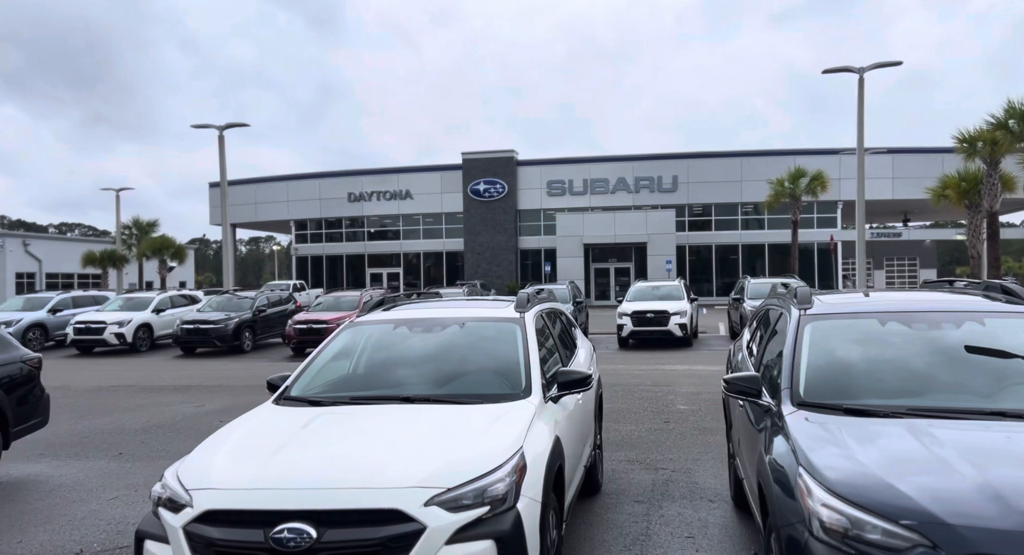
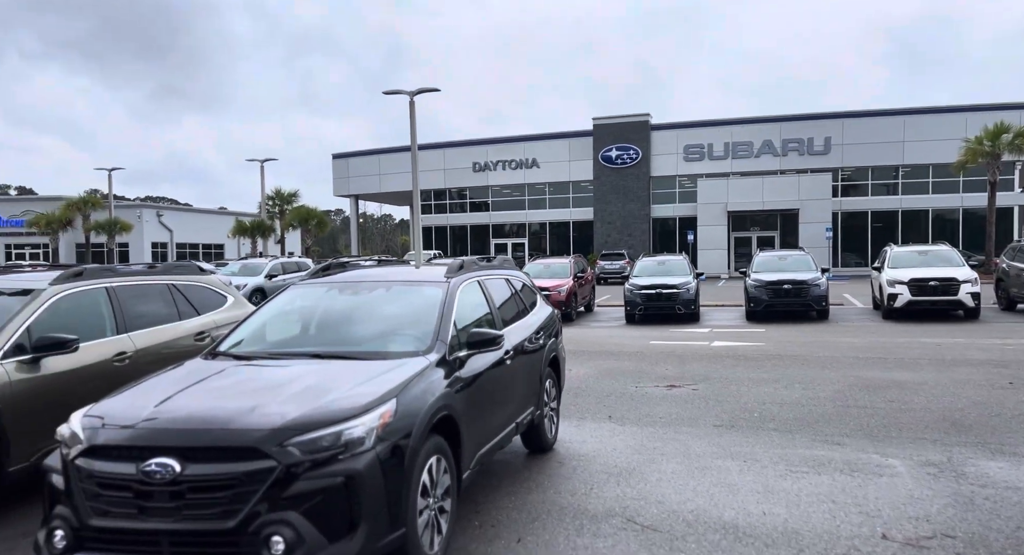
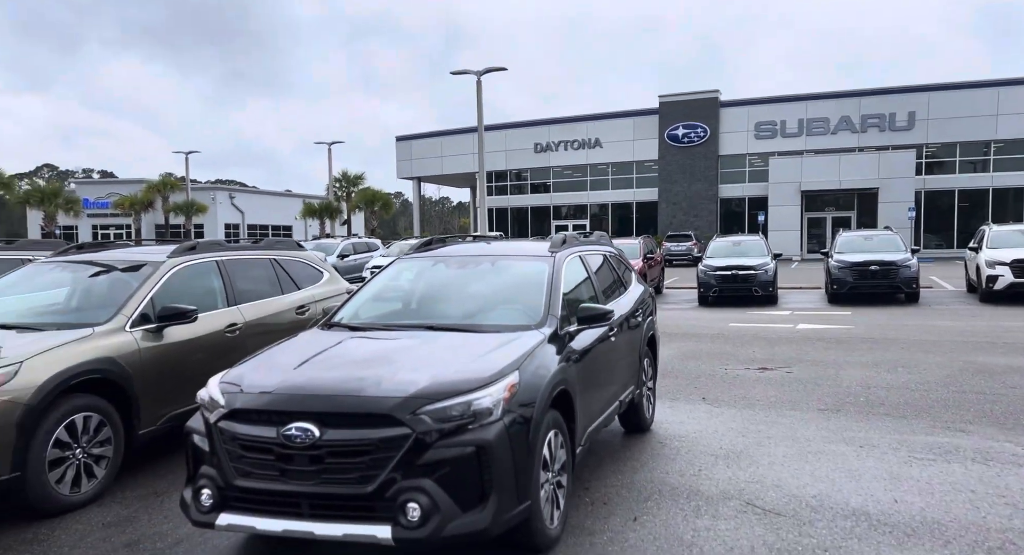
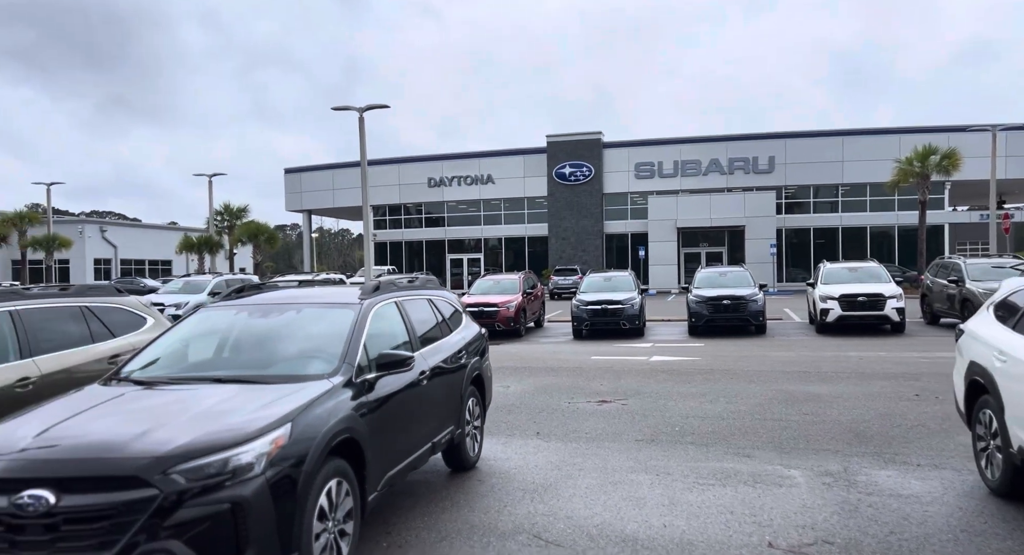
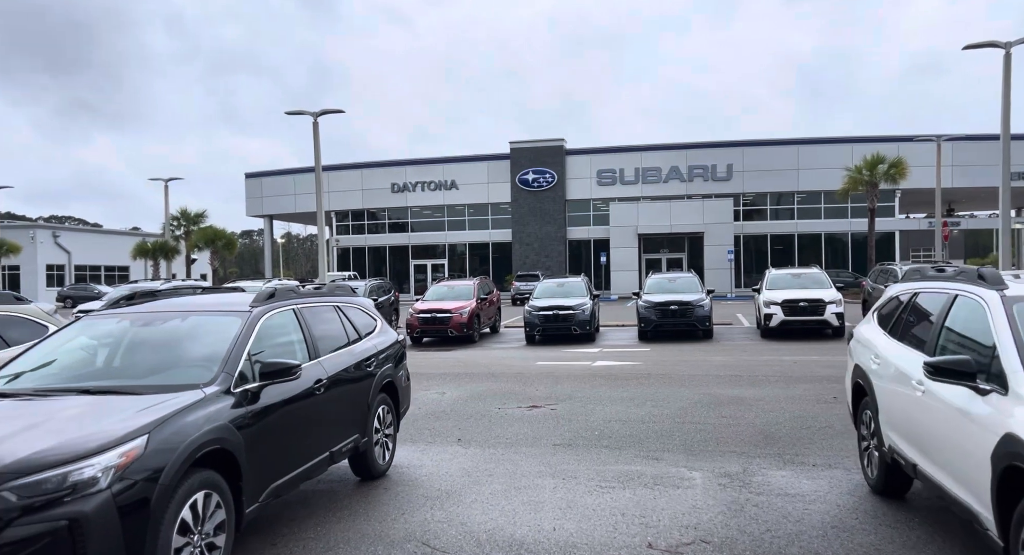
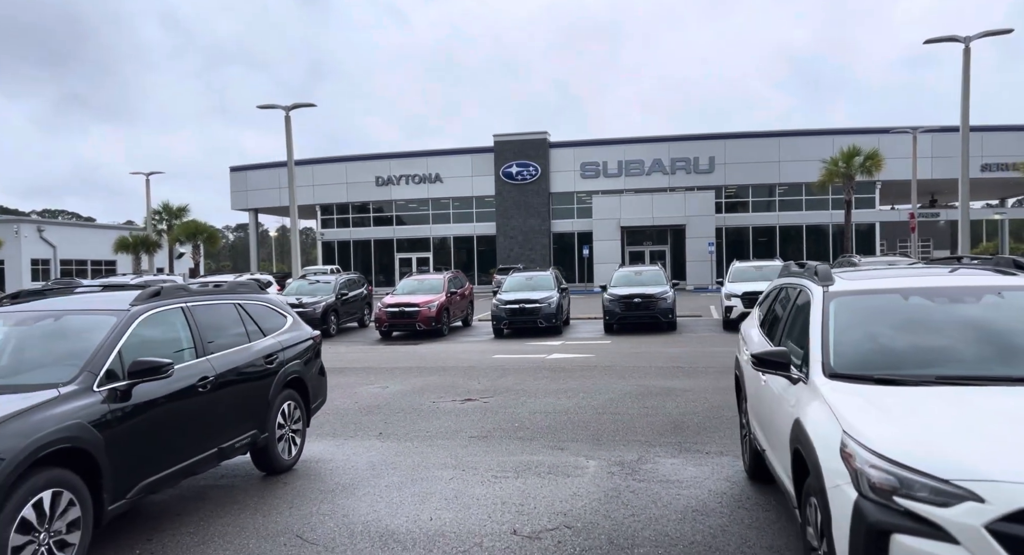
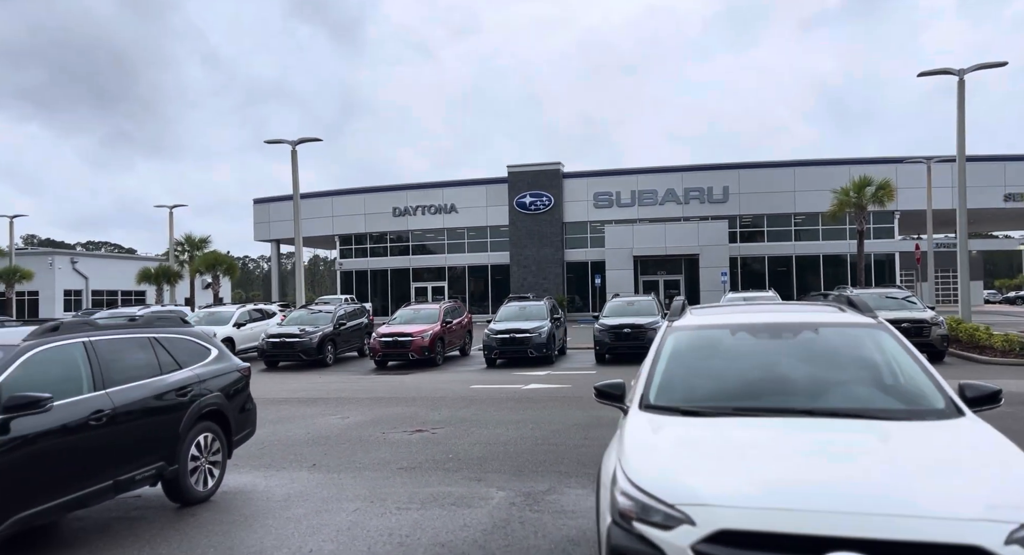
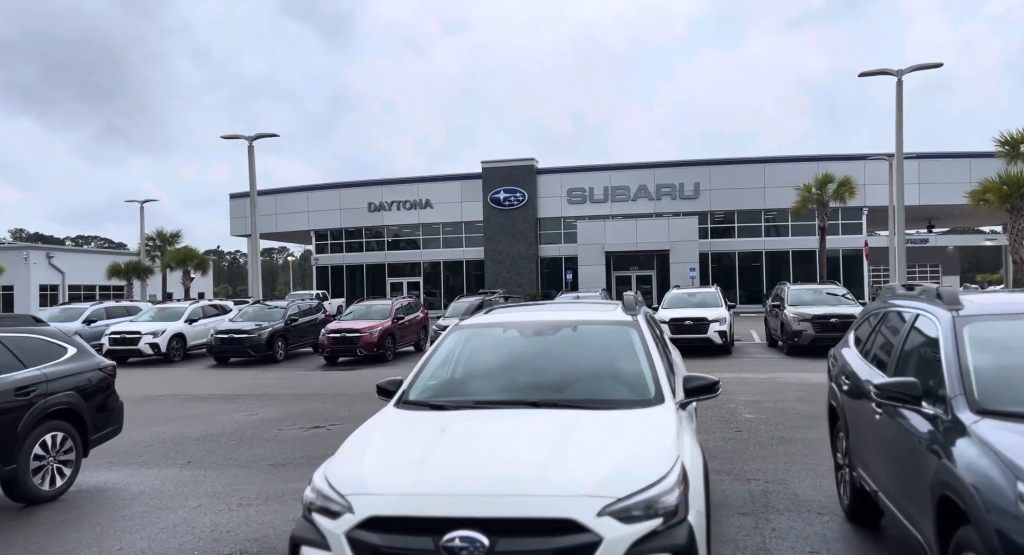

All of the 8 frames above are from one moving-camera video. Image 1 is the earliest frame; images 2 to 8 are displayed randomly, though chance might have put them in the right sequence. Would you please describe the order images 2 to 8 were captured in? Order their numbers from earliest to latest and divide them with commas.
8, 7, 6, 5, 4, 2, 3
